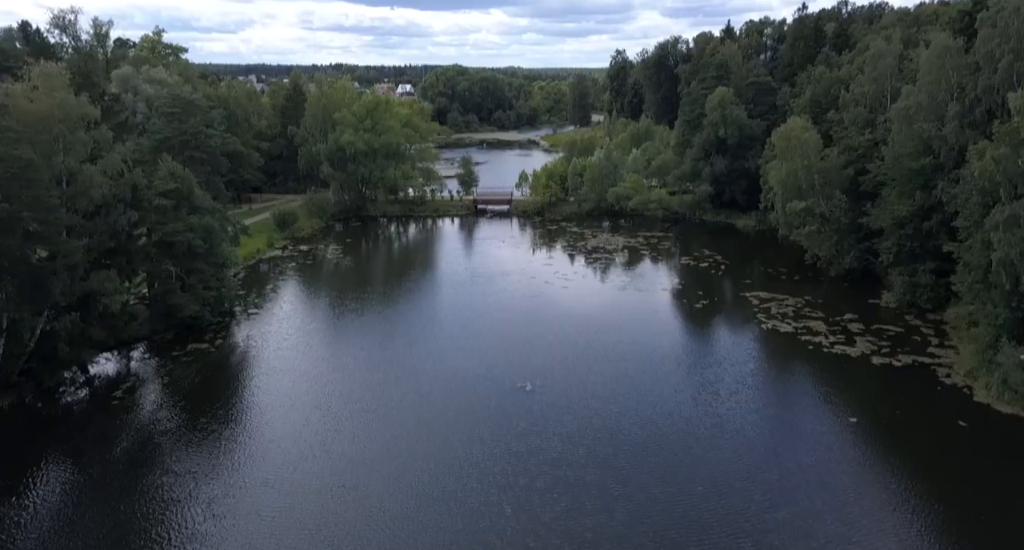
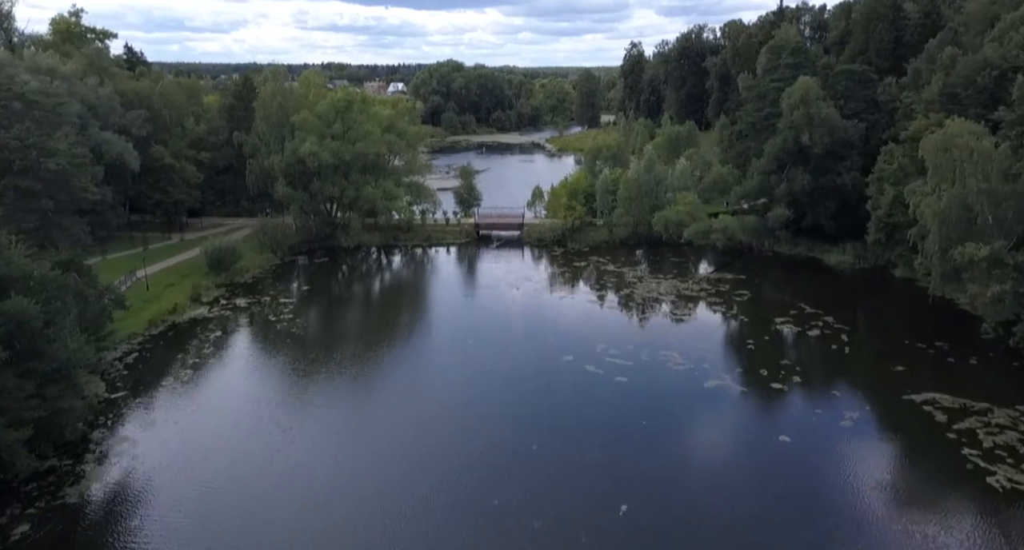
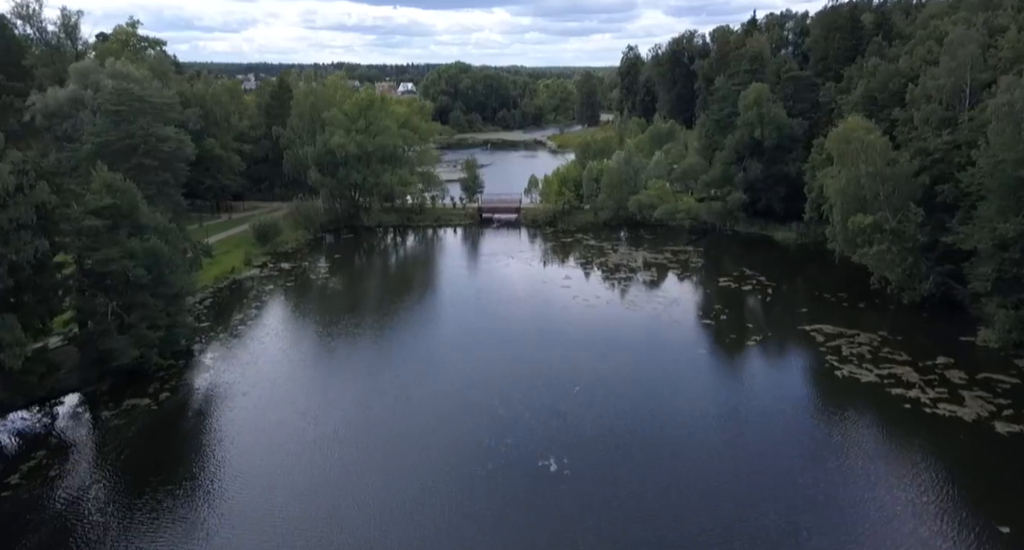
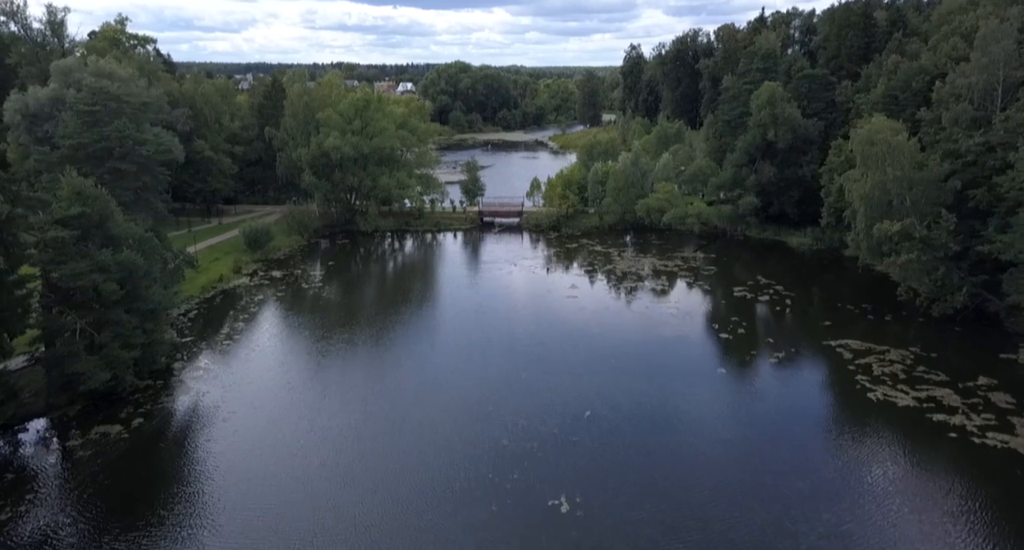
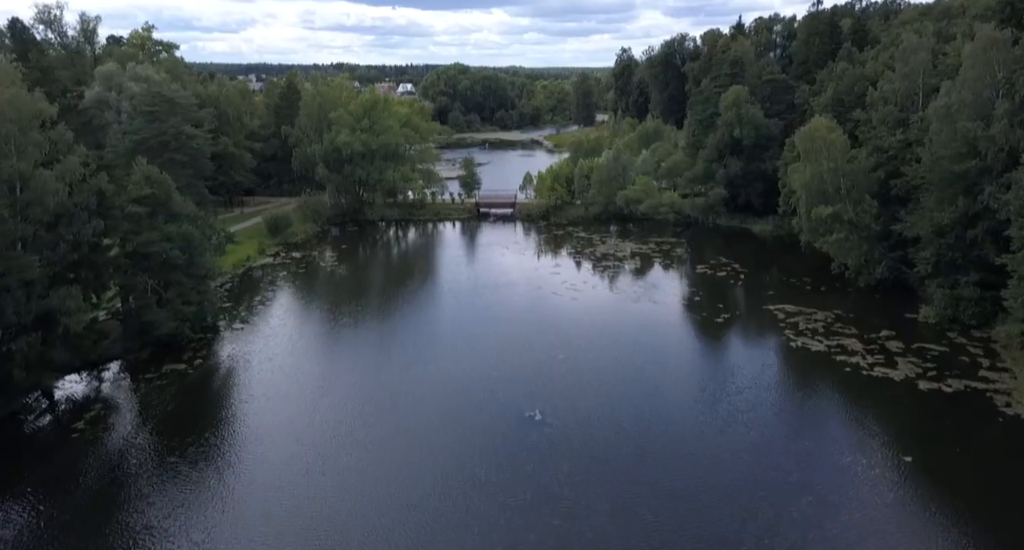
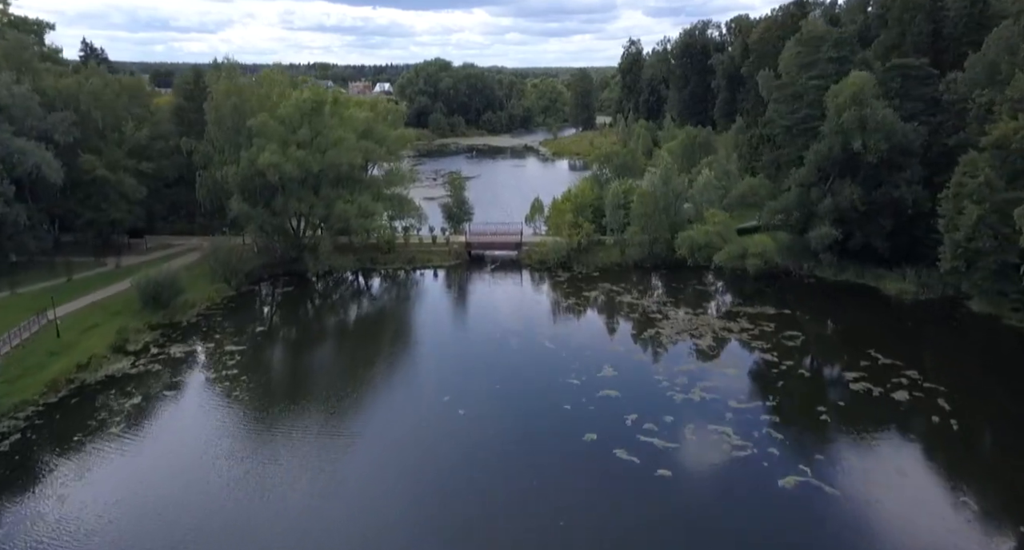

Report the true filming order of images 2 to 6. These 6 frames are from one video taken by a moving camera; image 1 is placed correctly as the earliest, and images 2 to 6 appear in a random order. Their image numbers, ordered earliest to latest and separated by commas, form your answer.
5, 3, 4, 2, 6
